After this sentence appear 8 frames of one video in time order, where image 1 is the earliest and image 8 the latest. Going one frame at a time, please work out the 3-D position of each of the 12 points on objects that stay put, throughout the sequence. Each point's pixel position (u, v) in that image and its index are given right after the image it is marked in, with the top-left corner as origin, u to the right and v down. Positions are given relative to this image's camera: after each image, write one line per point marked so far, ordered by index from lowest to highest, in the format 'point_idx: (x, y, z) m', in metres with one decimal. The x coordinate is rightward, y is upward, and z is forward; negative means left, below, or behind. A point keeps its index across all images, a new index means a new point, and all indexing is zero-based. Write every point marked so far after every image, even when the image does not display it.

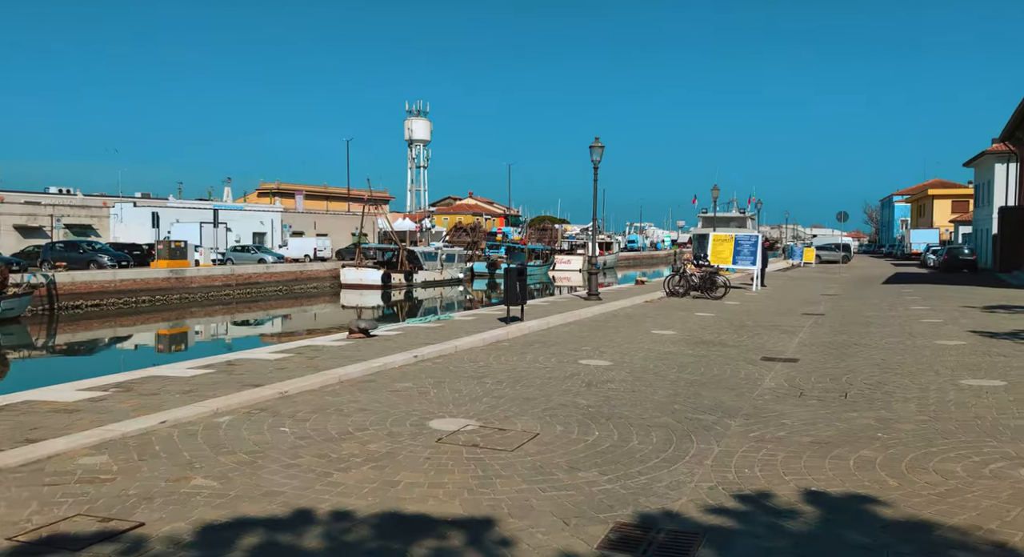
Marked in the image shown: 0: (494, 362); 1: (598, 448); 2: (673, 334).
0: (-0.2, -1.0, +11.4) m
1: (+0.7, -1.3, +7.1) m
2: (+3.0, -1.0, +17.0) m
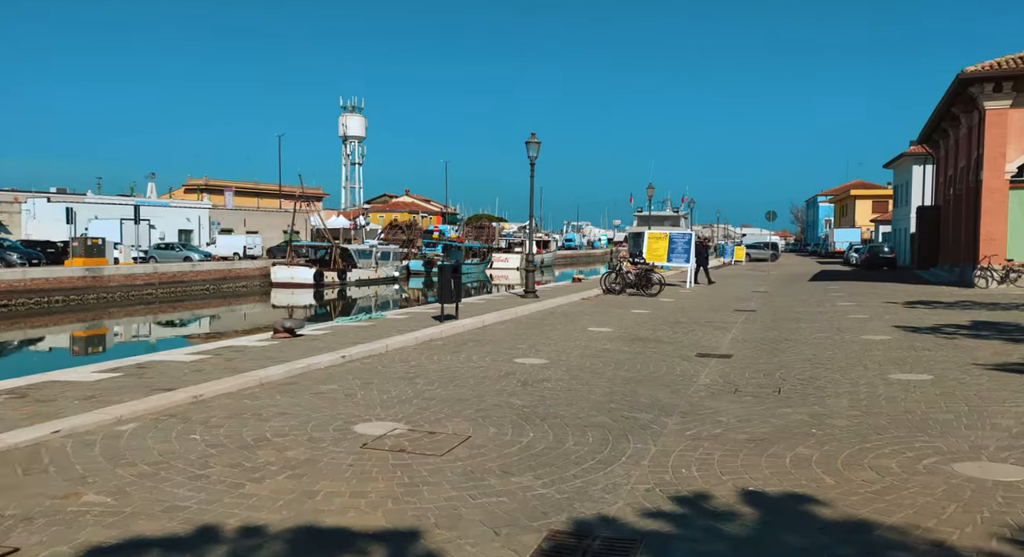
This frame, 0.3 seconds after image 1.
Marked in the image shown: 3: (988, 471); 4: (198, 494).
0: (-1.1, -1.0, +11.1) m
1: (+0.1, -1.3, +6.8) m
2: (+1.8, -1.0, +16.9) m
3: (+3.3, -1.4, +6.5) m
4: (-1.8, -1.2, +5.1) m
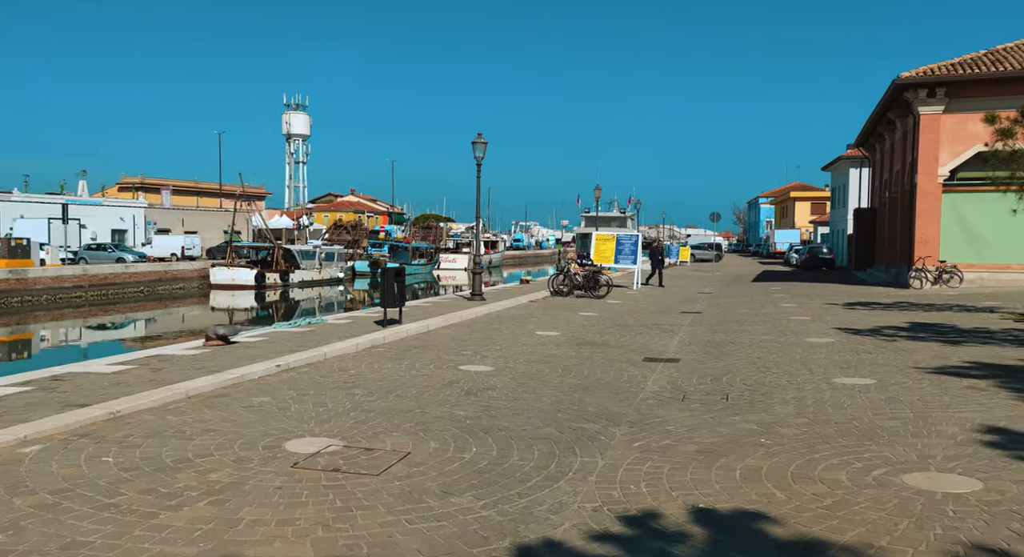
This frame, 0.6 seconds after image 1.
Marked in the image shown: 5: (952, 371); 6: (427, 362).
0: (-1.7, -1.1, +10.7) m
1: (-0.3, -1.3, +6.5) m
2: (+0.8, -1.0, +16.6) m
3: (+2.9, -1.4, +6.4) m
4: (-2.1, -1.3, +4.7) m
5: (+5.6, -1.2, +11.7) m
6: (-1.1, -1.1, +11.9) m
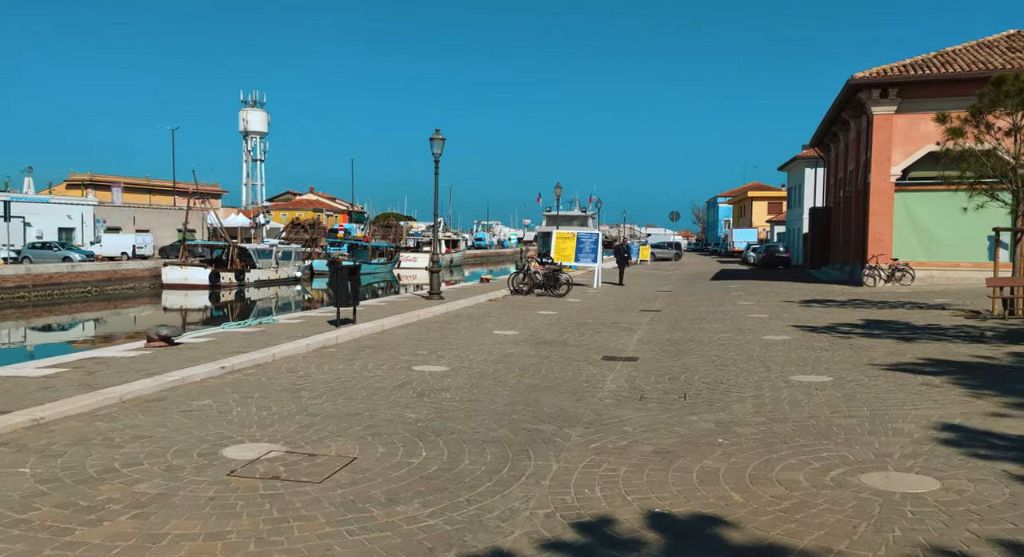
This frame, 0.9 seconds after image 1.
0: (-2.2, -1.0, +10.4) m
1: (-0.6, -1.3, +6.2) m
2: (0.0, -1.0, +16.4) m
3: (+2.6, -1.4, +6.2) m
4: (-2.3, -1.2, +4.3) m
5: (+5.0, -1.1, +11.7) m
6: (-1.7, -1.1, +11.6) m
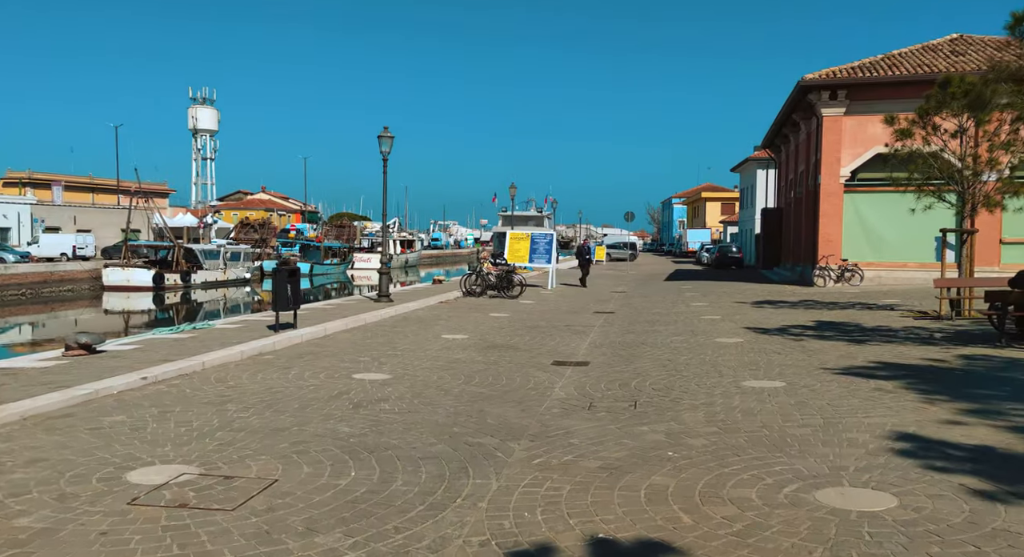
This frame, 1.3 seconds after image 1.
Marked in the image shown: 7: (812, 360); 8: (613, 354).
0: (-2.8, -1.1, +9.8) m
1: (-1.0, -1.4, +5.8) m
2: (-0.9, -1.0, +15.9) m
3: (+2.2, -1.4, +5.9) m
4: (-2.7, -1.3, +3.8) m
5: (+4.3, -1.2, +11.5) m
6: (-2.3, -1.1, +11.1) m
7: (+4.2, -1.1, +12.9) m
8: (+1.6, -1.2, +14.5) m
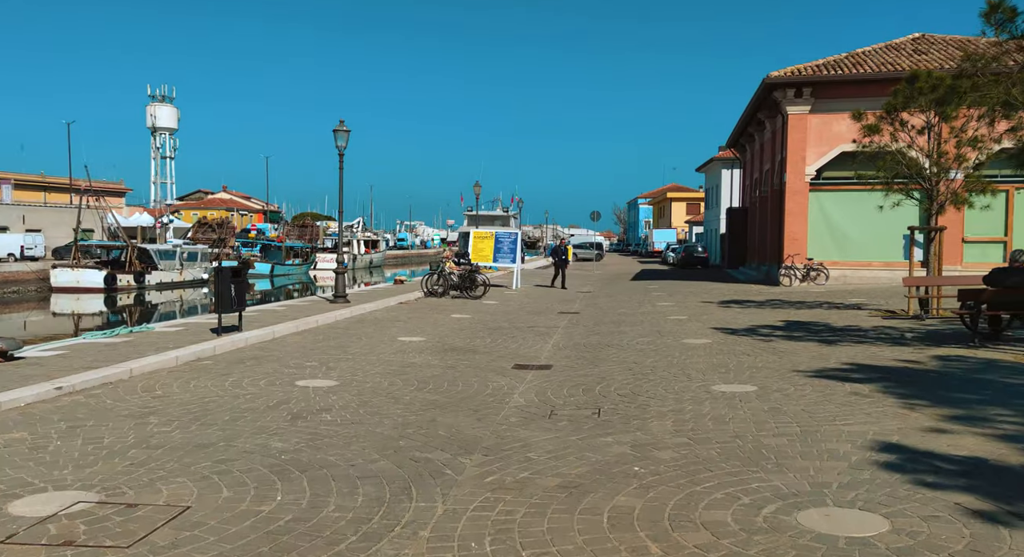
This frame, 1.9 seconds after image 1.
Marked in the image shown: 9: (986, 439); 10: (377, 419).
0: (-3.3, -1.1, +9.0) m
1: (-1.3, -1.4, +5.0) m
2: (-1.6, -1.0, +15.2) m
3: (+1.9, -1.4, +5.3) m
4: (-2.9, -1.3, +3.0) m
5: (+3.8, -1.2, +10.9) m
6: (-2.8, -1.1, +10.3) m
7: (+3.6, -1.1, +12.4) m
8: (+1.0, -1.2, +13.9) m
9: (+3.6, -1.2, +7.1) m
10: (-1.2, -1.3, +8.4) m
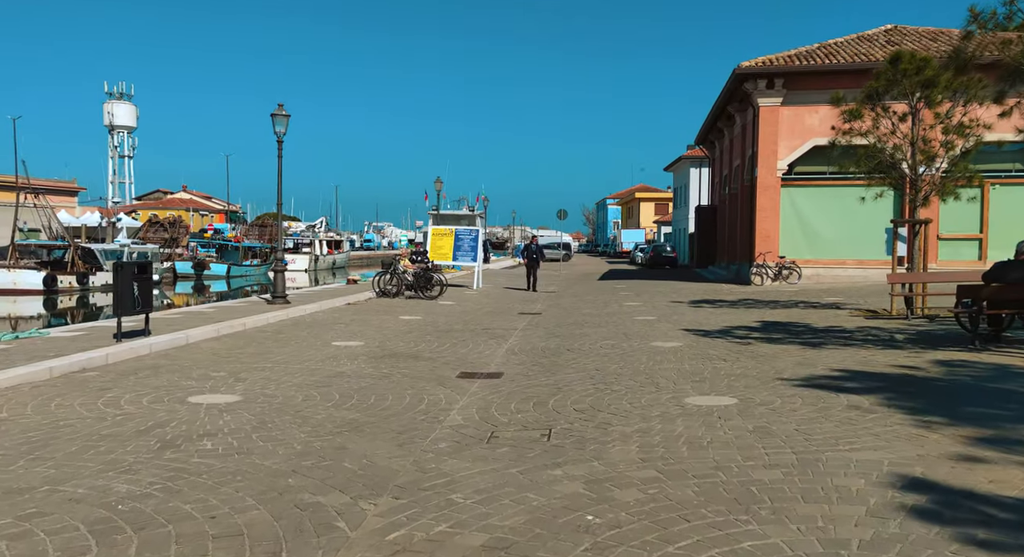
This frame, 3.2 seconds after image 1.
0: (-3.8, -1.0, +7.3) m
1: (-1.7, -1.3, +3.4) m
2: (-2.3, -1.0, +13.5) m
3: (+1.4, -1.3, +3.7) m
4: (-3.2, -1.2, +1.3) m
5: (+3.2, -1.1, +9.4) m
6: (-3.4, -1.1, +8.6) m
7: (+3.0, -1.1, +10.9) m
8: (+0.3, -1.1, +12.3) m
9: (+3.2, -1.2, +5.6) m
10: (-1.8, -1.2, +6.7) m
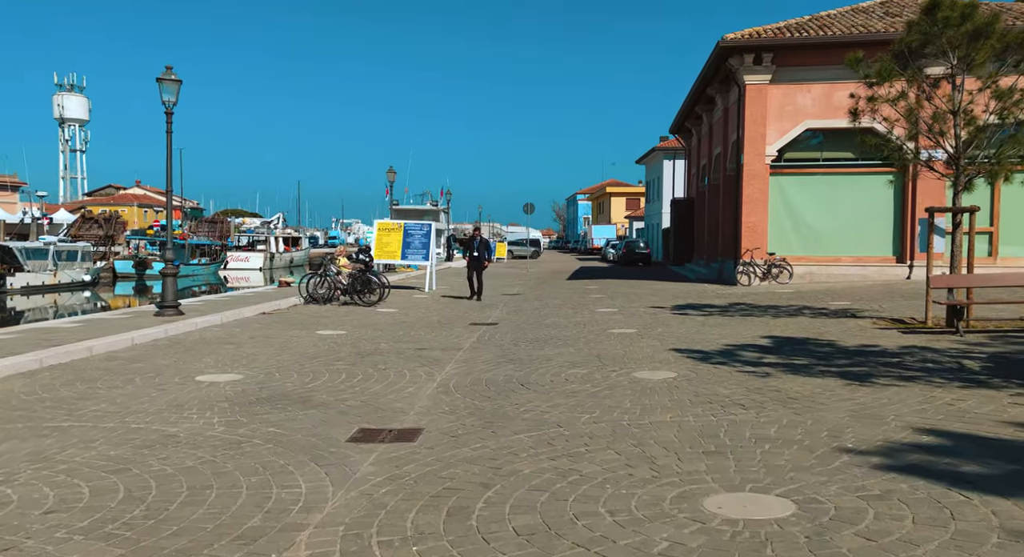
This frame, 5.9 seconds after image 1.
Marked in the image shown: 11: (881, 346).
0: (-4.4, -1.2, +3.4) m
1: (-2.1, -1.4, -0.4) m
2: (-3.0, -1.1, +9.7) m
3: (+1.0, -1.5, +0.1) m
4: (-3.6, -1.4, -2.5) m
5: (+2.6, -1.2, +5.8) m
6: (-4.0, -1.2, +4.8) m
7: (+2.3, -1.2, +7.2) m
8: (-0.4, -1.2, +8.6) m
9: (+2.7, -1.3, +1.9) m
10: (-2.3, -1.4, +3.0) m
11: (+4.8, -0.9, +11.8) m
